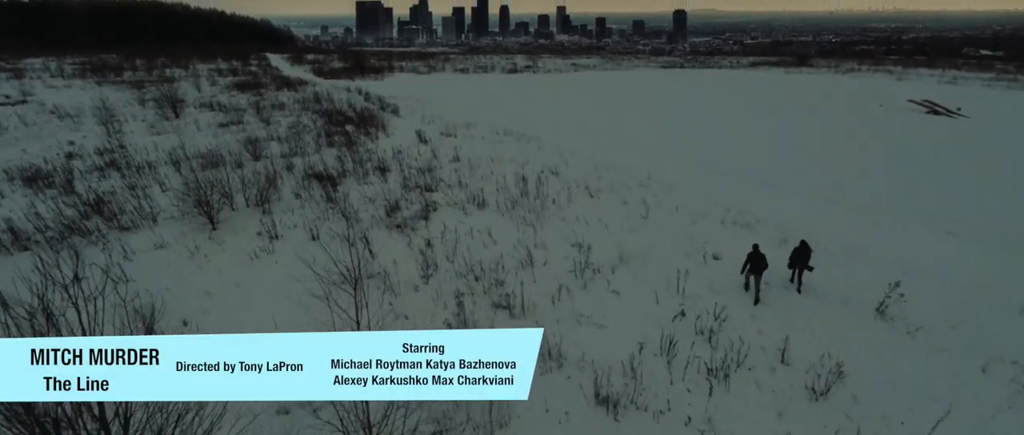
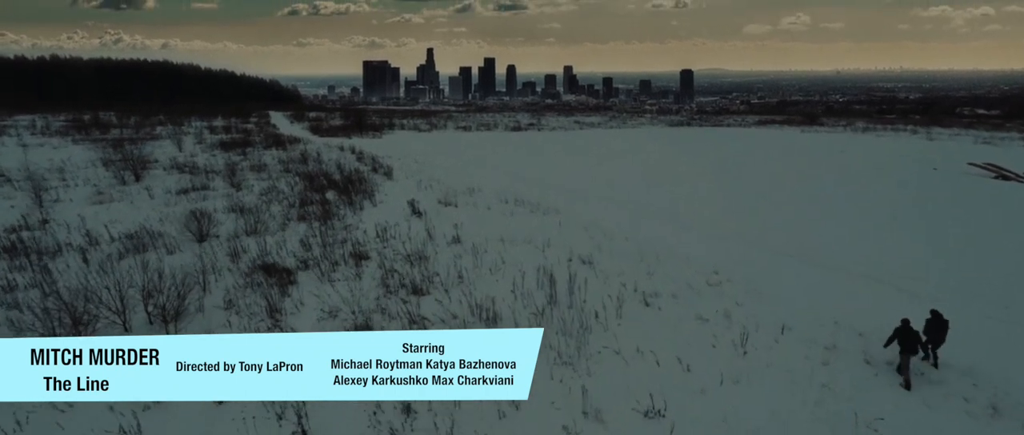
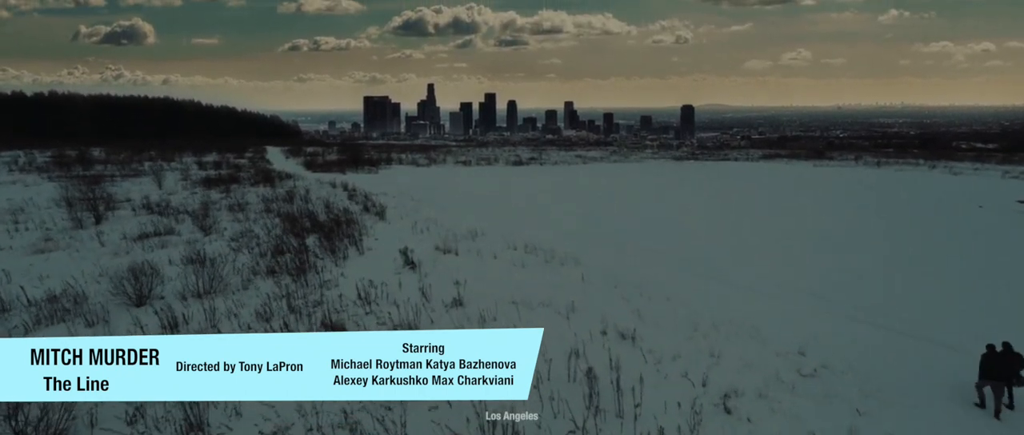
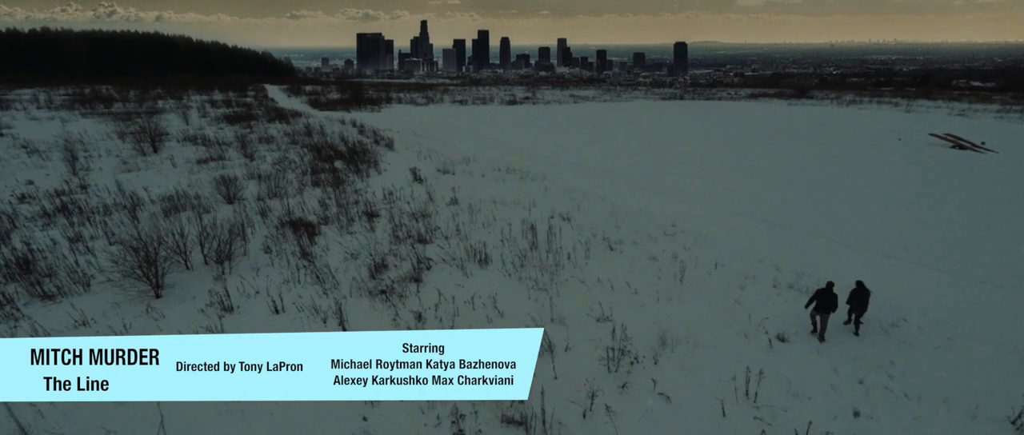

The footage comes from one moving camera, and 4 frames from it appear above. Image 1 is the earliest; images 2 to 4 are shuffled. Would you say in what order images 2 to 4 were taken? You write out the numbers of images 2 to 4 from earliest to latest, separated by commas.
4, 2, 3
